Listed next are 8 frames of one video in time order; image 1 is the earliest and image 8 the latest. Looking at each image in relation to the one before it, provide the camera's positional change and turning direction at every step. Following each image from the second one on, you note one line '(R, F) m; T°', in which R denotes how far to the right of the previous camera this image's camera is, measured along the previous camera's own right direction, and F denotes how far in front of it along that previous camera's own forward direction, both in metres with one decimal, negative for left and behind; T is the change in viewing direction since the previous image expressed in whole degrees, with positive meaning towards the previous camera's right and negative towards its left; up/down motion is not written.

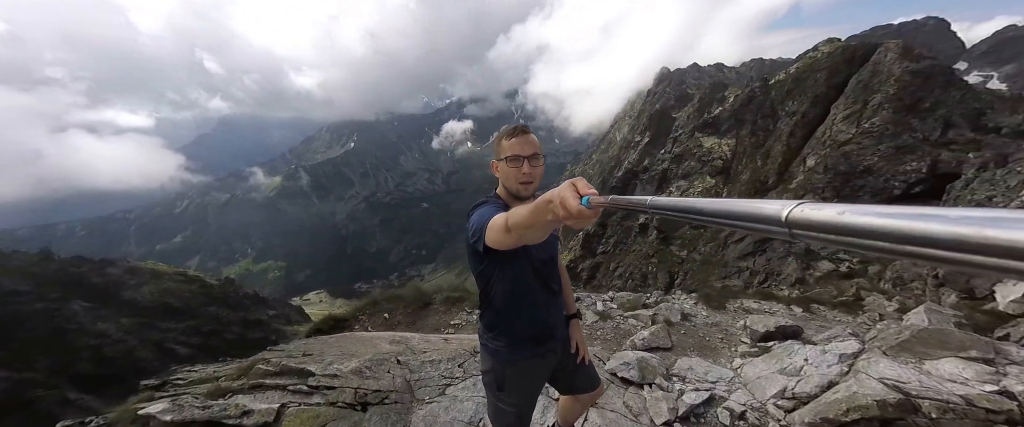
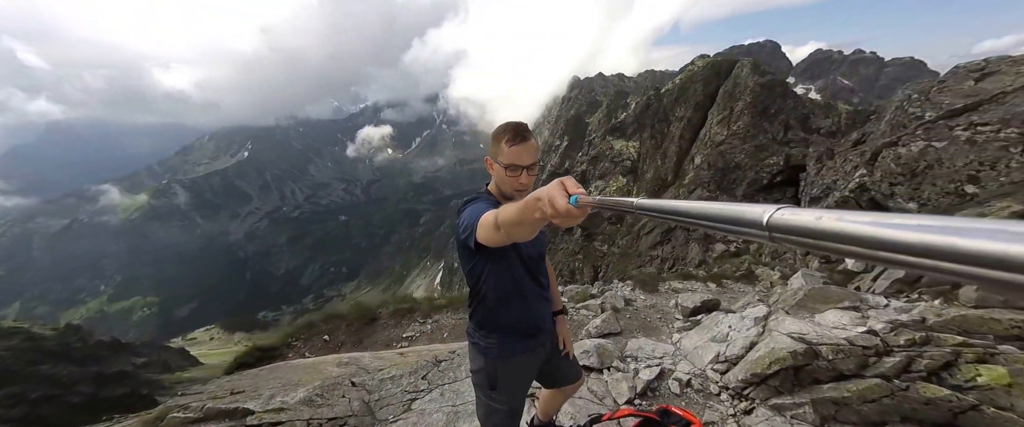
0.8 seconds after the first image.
(-1.0, +0.2) m; +12°
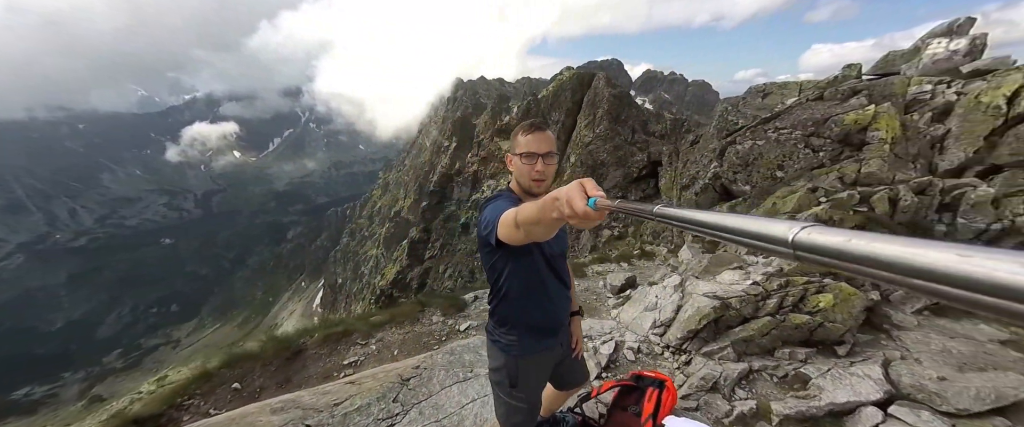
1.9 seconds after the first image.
(-2.7, +0.4) m; +18°
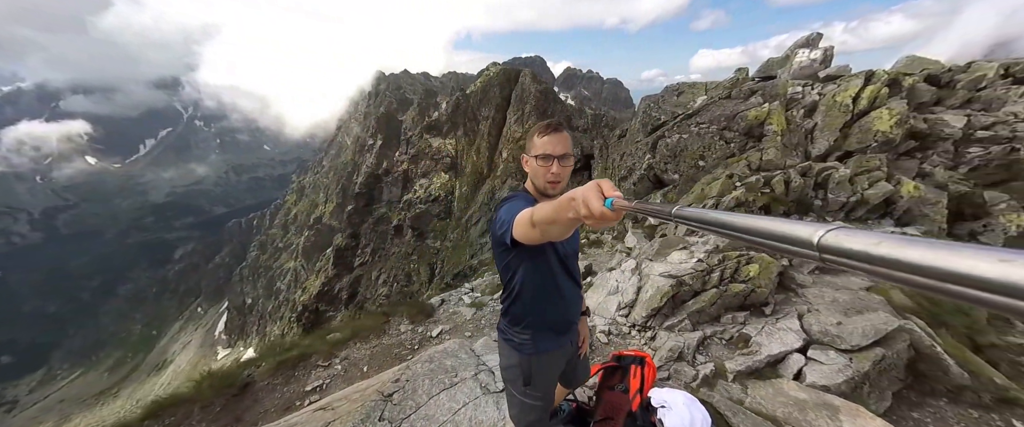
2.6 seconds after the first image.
(-1.6, +0.1) m; +11°
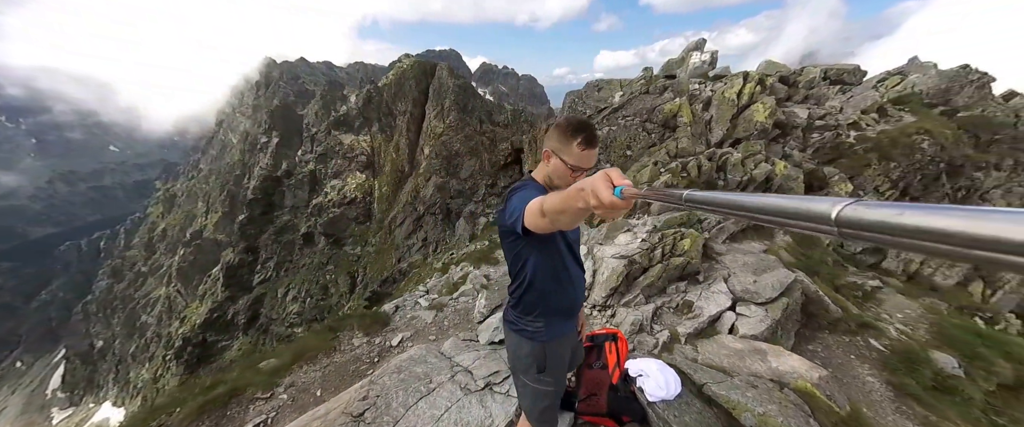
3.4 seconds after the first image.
(-1.4, +0.4) m; +12°
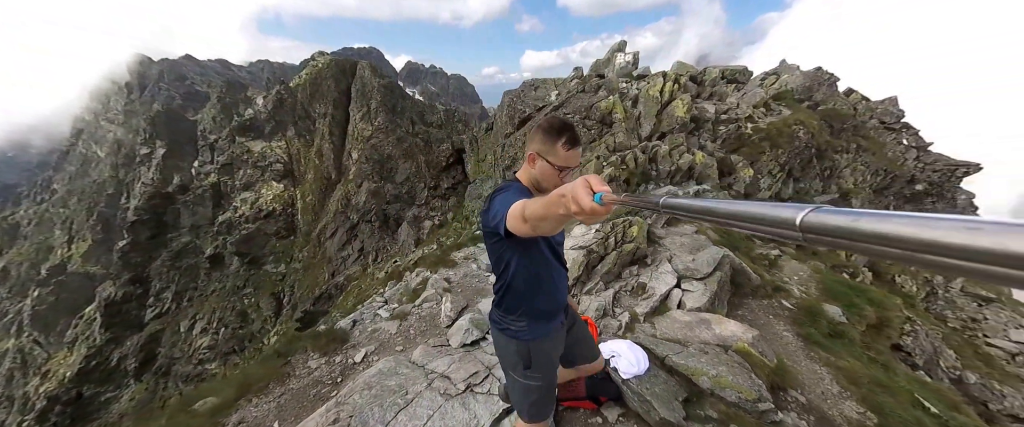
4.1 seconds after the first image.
(-0.9, 0.0) m; +10°
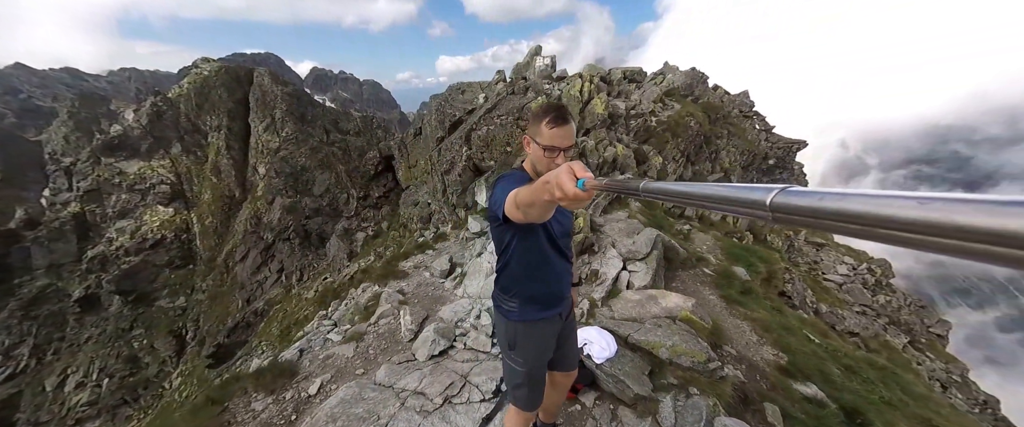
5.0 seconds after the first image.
(-0.9, +0.1) m; +11°
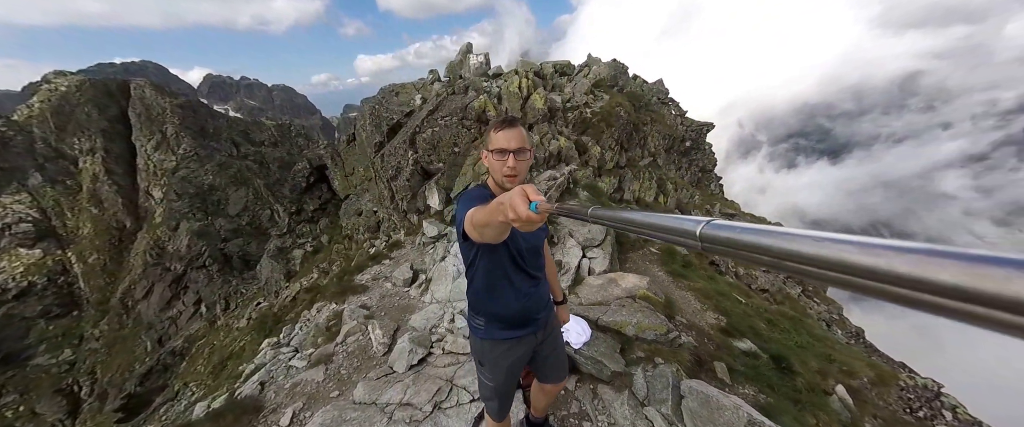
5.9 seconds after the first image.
(-0.8, -0.3) m; +9°
